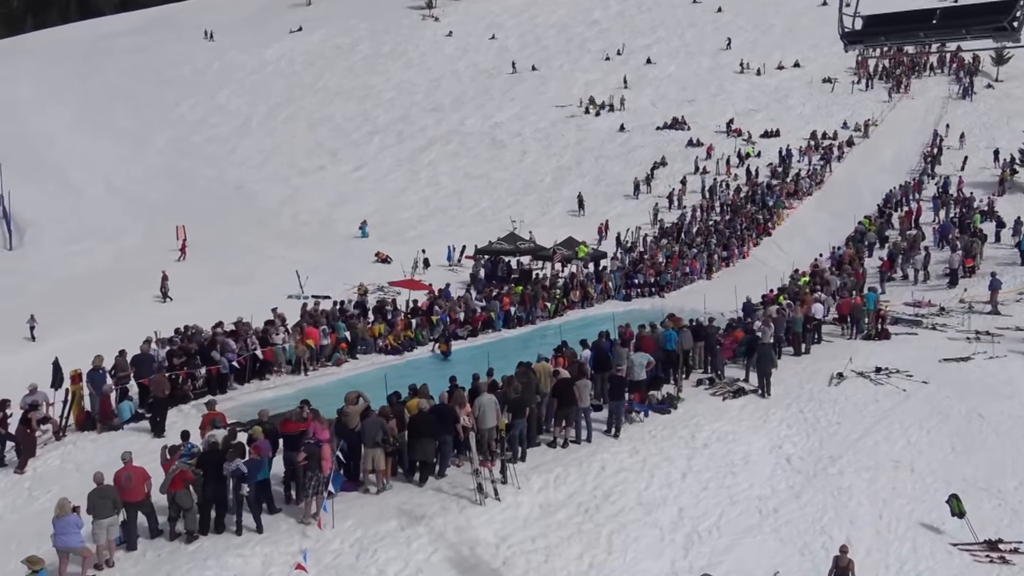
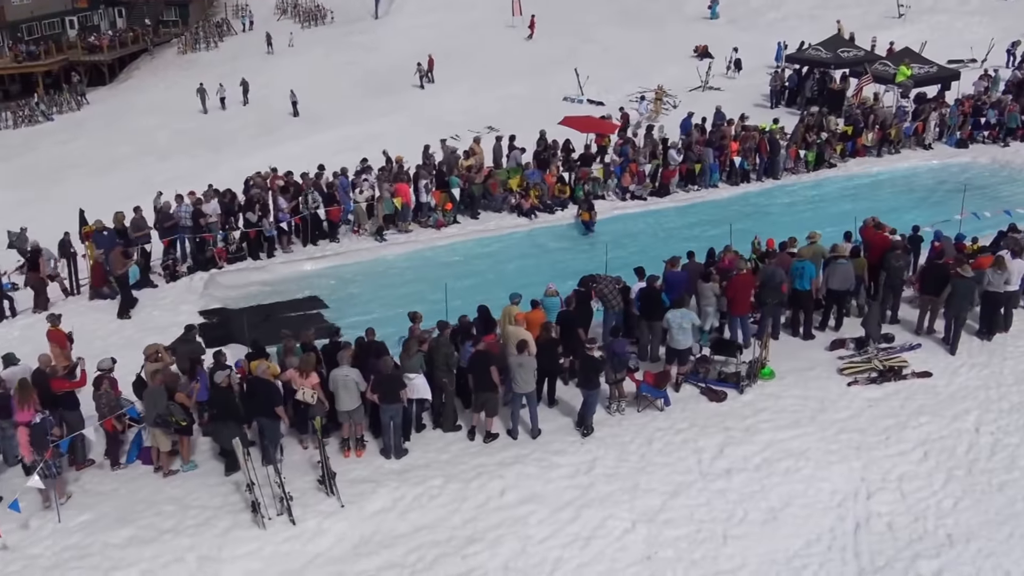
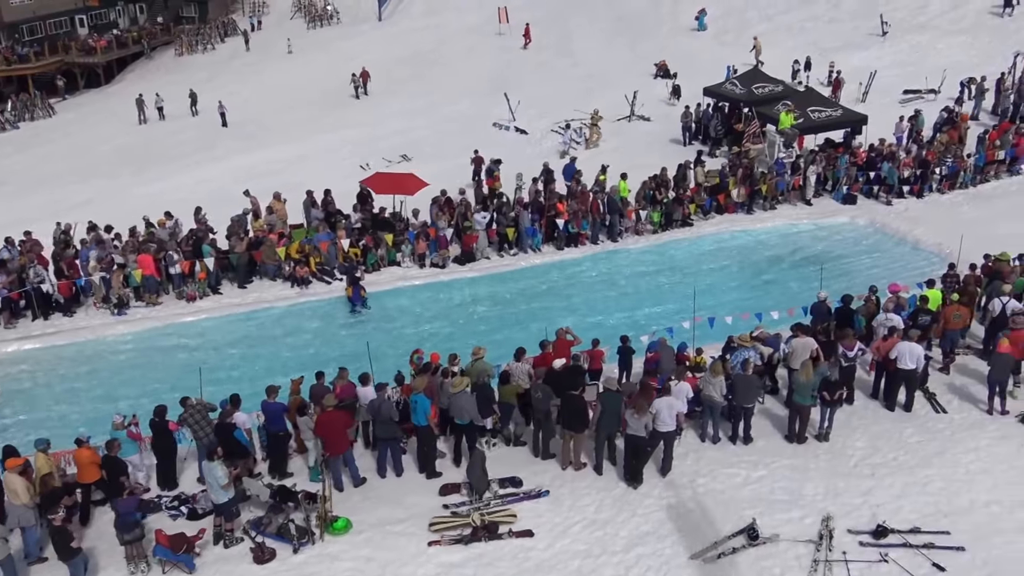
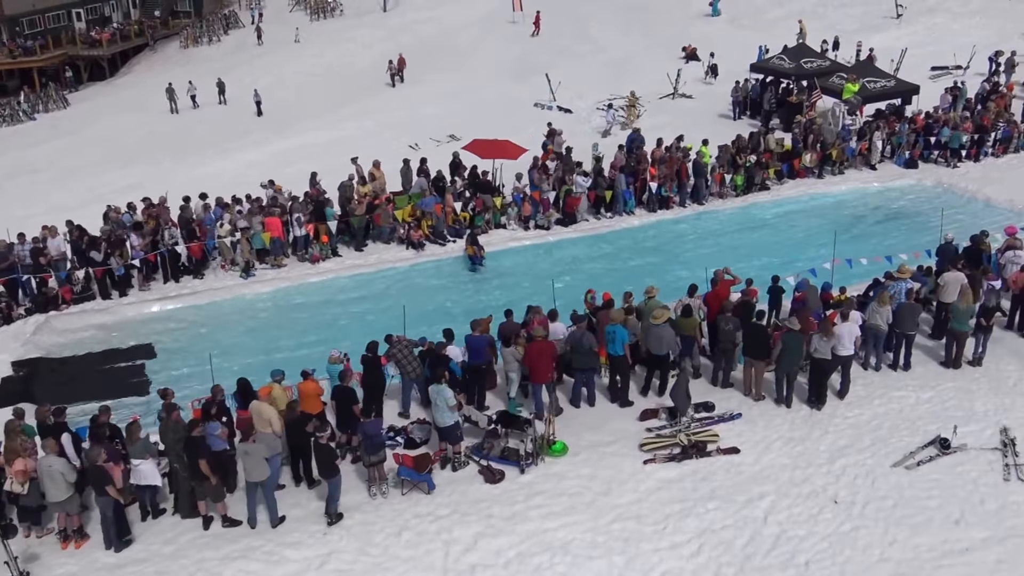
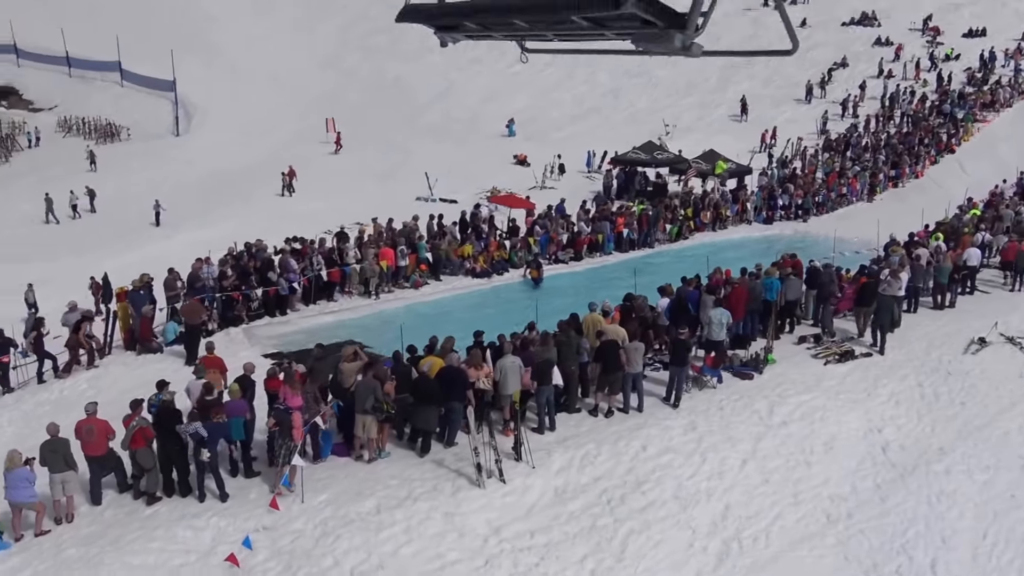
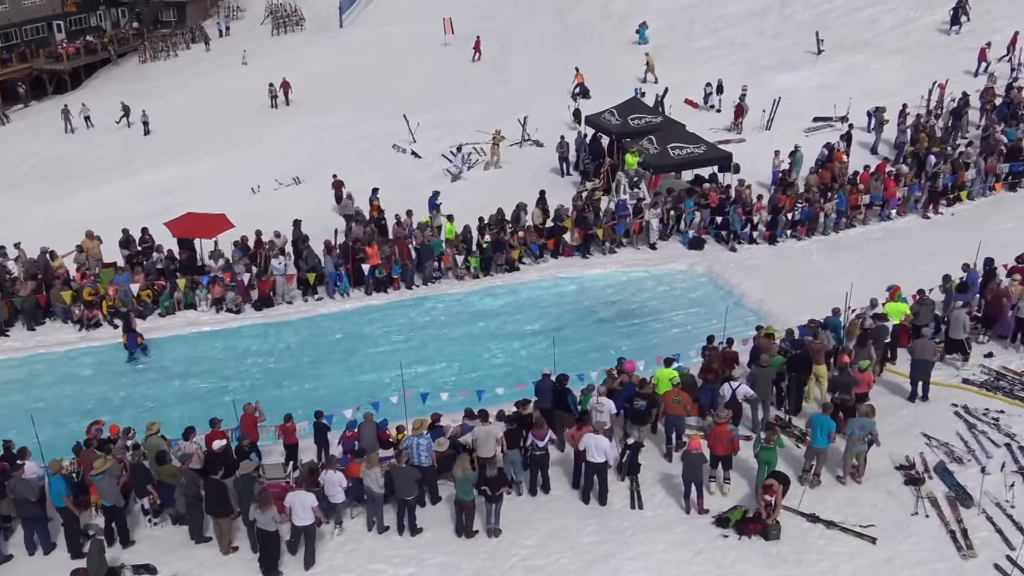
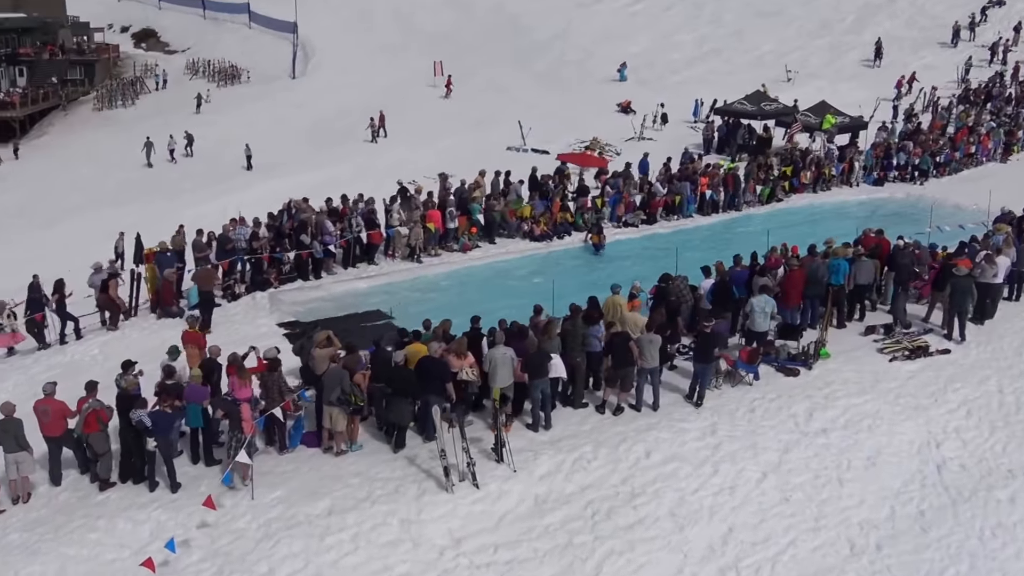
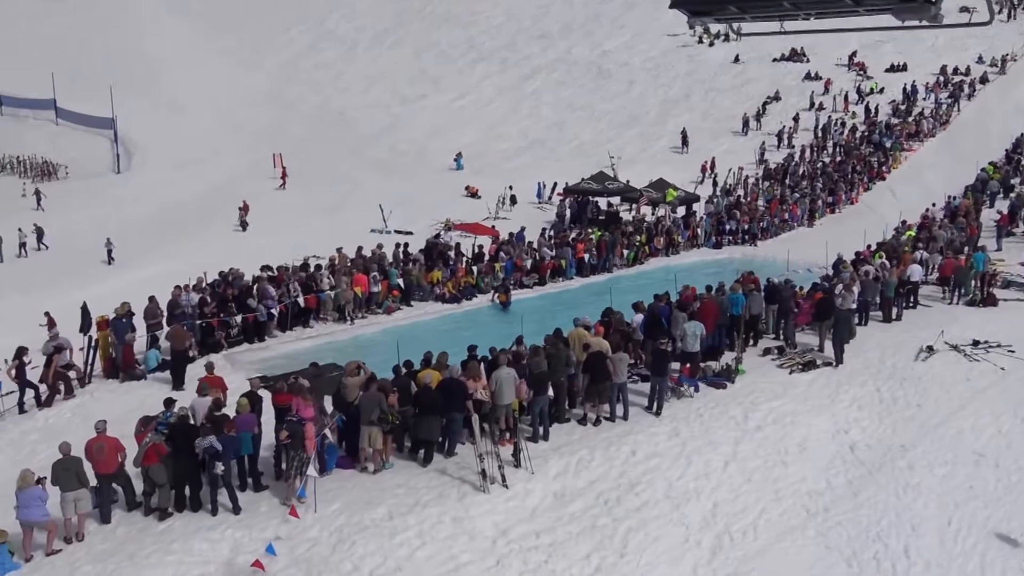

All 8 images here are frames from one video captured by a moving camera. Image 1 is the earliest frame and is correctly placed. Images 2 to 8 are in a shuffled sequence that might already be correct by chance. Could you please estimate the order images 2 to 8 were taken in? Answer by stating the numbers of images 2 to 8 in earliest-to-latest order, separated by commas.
8, 5, 7, 2, 4, 3, 6
